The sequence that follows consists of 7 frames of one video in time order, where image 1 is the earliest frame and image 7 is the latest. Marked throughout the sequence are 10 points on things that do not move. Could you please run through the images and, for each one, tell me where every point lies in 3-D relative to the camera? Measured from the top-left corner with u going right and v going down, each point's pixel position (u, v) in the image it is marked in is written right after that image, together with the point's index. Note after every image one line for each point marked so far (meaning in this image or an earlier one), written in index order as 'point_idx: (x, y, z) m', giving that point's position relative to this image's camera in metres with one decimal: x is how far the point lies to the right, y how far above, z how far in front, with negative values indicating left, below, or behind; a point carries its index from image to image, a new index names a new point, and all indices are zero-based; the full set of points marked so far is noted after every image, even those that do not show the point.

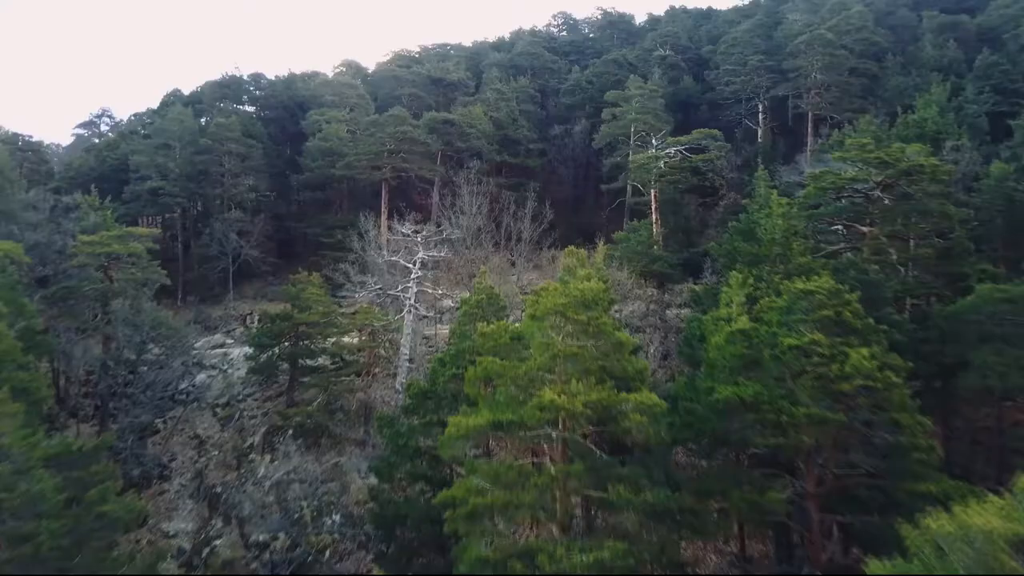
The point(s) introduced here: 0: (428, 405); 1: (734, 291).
0: (-2.3, -3.3, +12.7) m
1: (+6.1, -0.2, +12.6) m
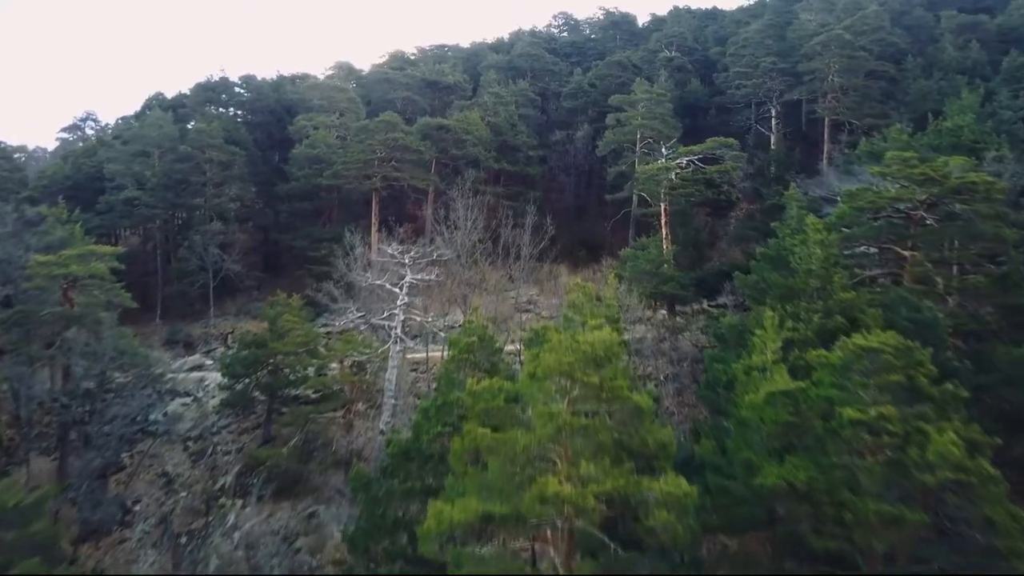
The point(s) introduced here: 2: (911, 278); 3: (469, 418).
0: (-2.4, -4.3, +10.9) m
1: (+6.0, -1.2, +10.8) m
2: (+12.5, +0.3, +14.4) m
3: (-0.9, -2.7, +9.3) m
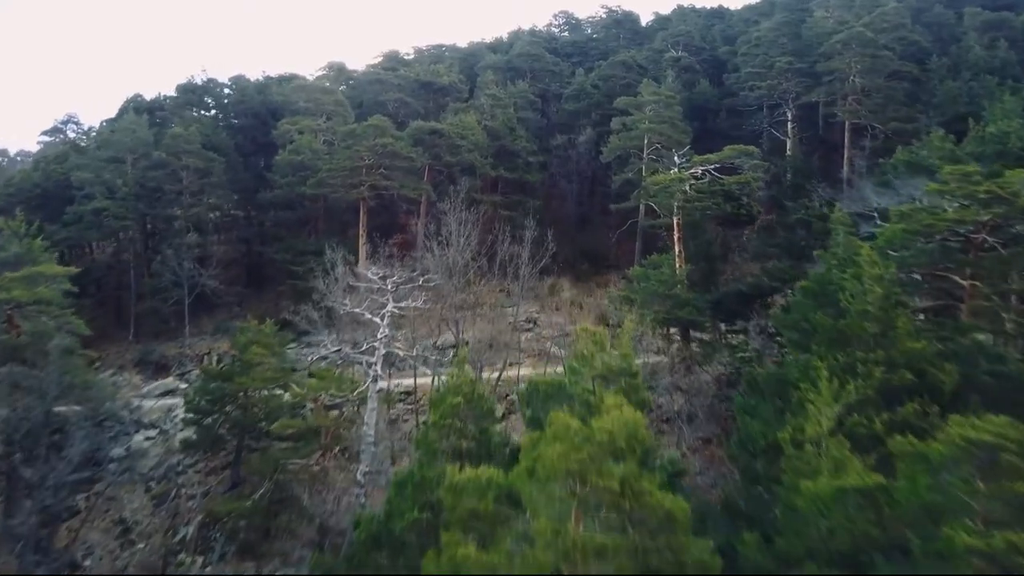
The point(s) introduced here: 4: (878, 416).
0: (-2.5, -5.3, +8.8) m
1: (+5.9, -2.2, +8.7) m
2: (+12.4, -0.6, +12.4) m
3: (-1.0, -3.6, +7.2) m
4: (+7.1, -2.5, +8.8) m
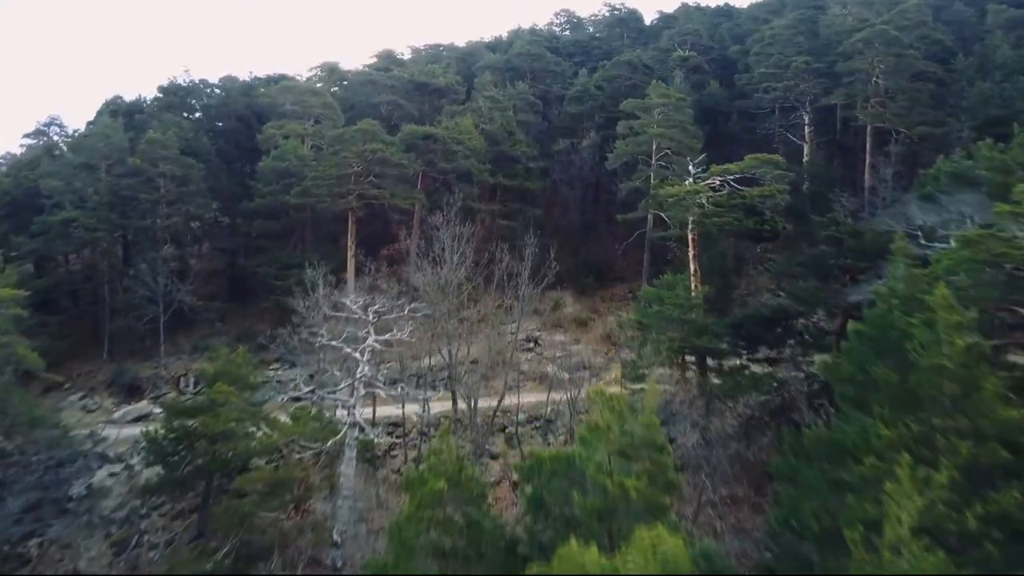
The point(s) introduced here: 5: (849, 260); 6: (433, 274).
0: (-2.6, -6.2, +7.0) m
1: (+5.9, -3.1, +6.9) m
2: (+12.3, -1.5, +10.5) m
3: (-1.1, -4.5, +5.4) m
4: (+7.0, -3.4, +7.0) m
5: (+12.2, +1.0, +16.6) m
6: (-3.2, +0.5, +18.7) m
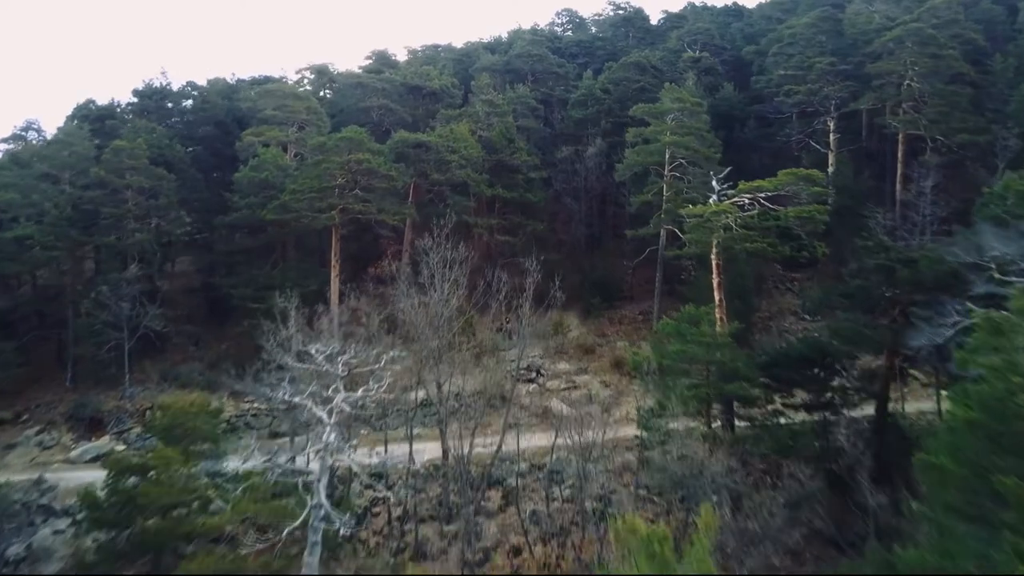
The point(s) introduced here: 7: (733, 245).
0: (-2.6, -7.3, +4.7) m
1: (+5.8, -4.2, +4.6) m
2: (+12.3, -2.7, +8.3) m
3: (-1.1, -5.6, +3.1) m
4: (+7.0, -4.5, +4.7) m
5: (+12.2, -0.1, +14.4) m
6: (-3.2, -0.6, +16.5) m
7: (+7.6, +1.5, +15.8) m
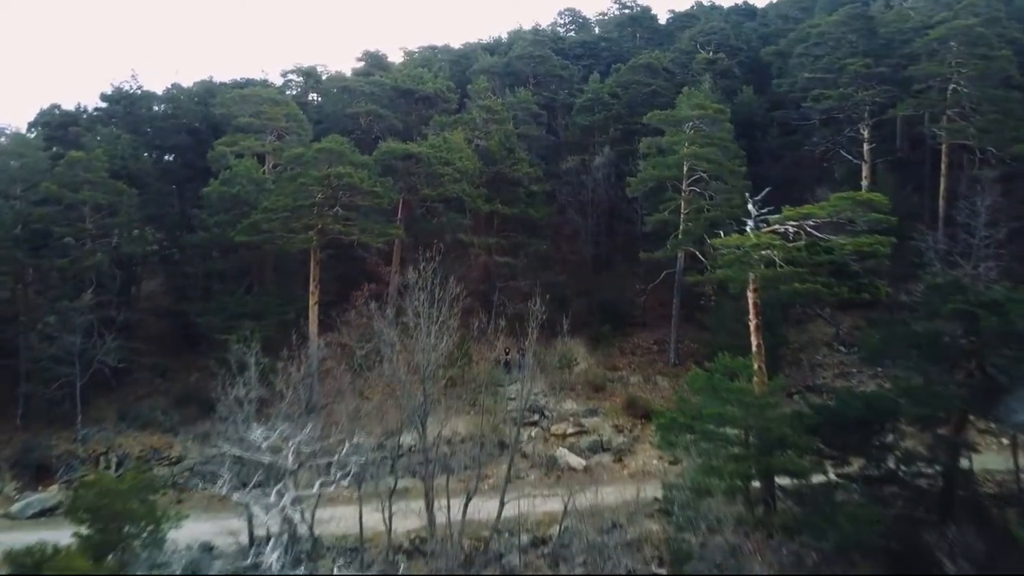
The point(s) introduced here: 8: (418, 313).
0: (-2.6, -8.6, +2.2) m
1: (+5.8, -5.5, +2.1) m
2: (+12.3, -3.9, +5.8) m
3: (-1.1, -6.9, +0.6) m
4: (+7.0, -5.8, +2.2) m
5: (+12.2, -1.4, +11.9) m
6: (-3.2, -1.9, +14.0) m
7: (+7.6, +0.2, +13.3) m
8: (-2.9, -0.8, +14.5) m
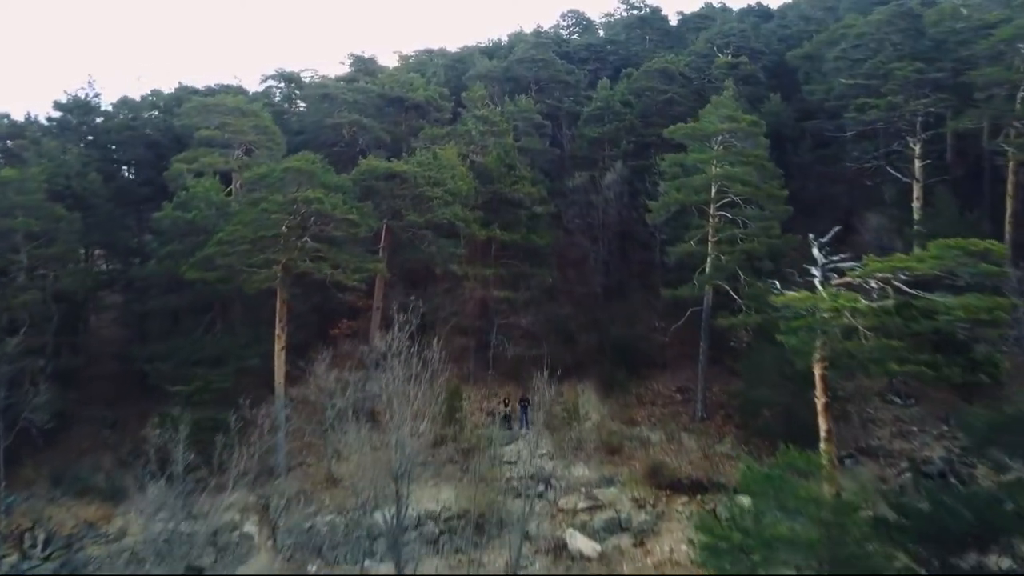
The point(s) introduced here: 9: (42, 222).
0: (-2.6, -10.1, -0.9) m
1: (+5.8, -7.0, -1.0) m
2: (+12.3, -5.5, +2.7) m
3: (-1.1, -8.4, -2.5) m
4: (+7.0, -7.3, -0.8) m
5: (+12.2, -3.0, +8.8) m
6: (-3.2, -3.5, +11.0) m
7: (+7.6, -1.4, +10.3) m
8: (-2.9, -2.4, +11.4) m
9: (-18.8, +2.6, +18.3) m
